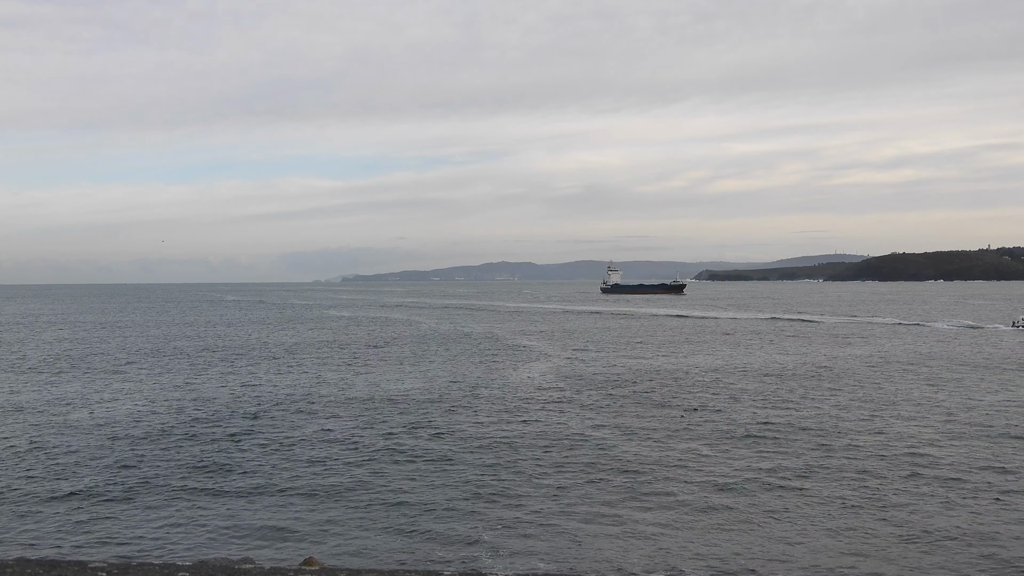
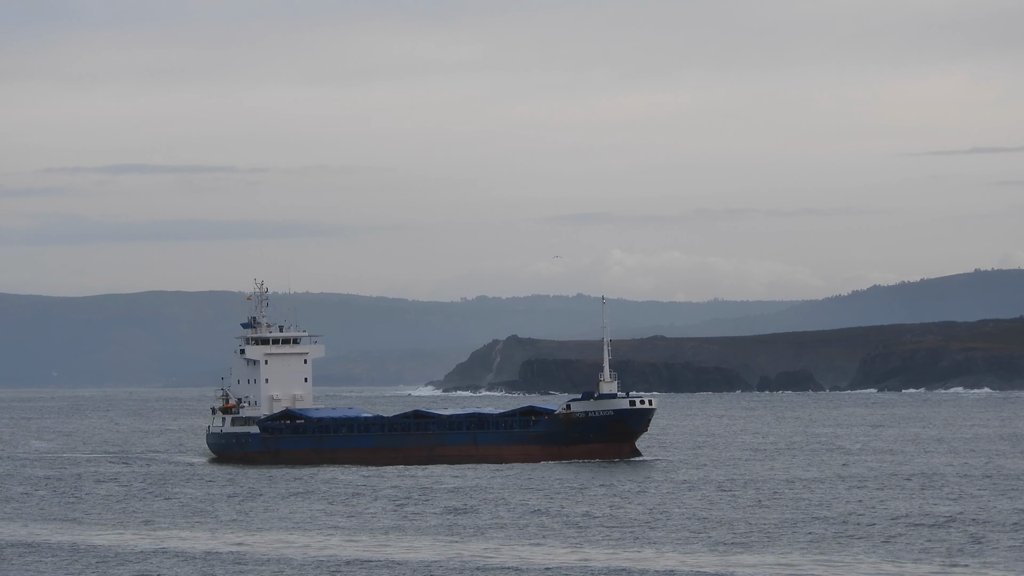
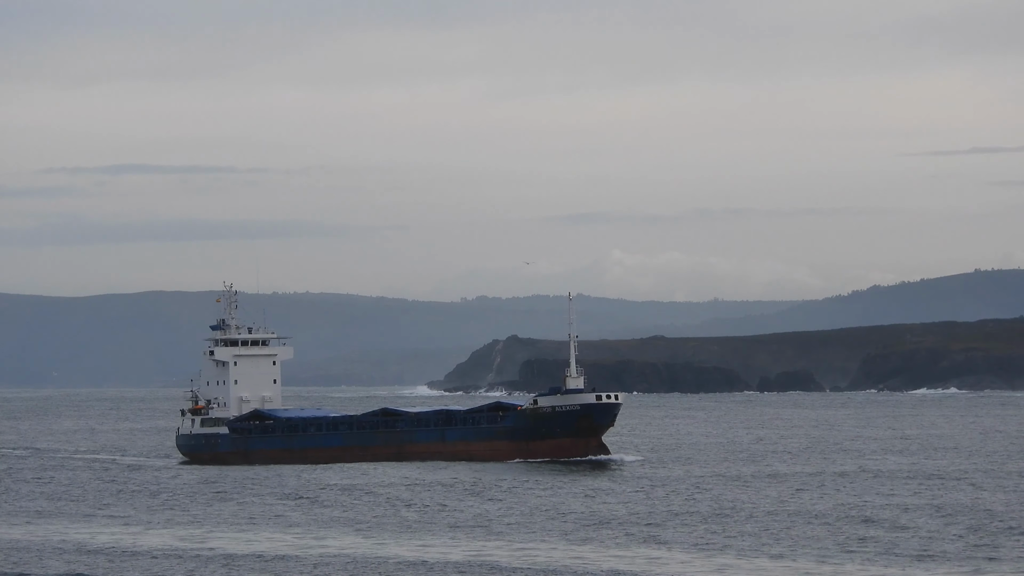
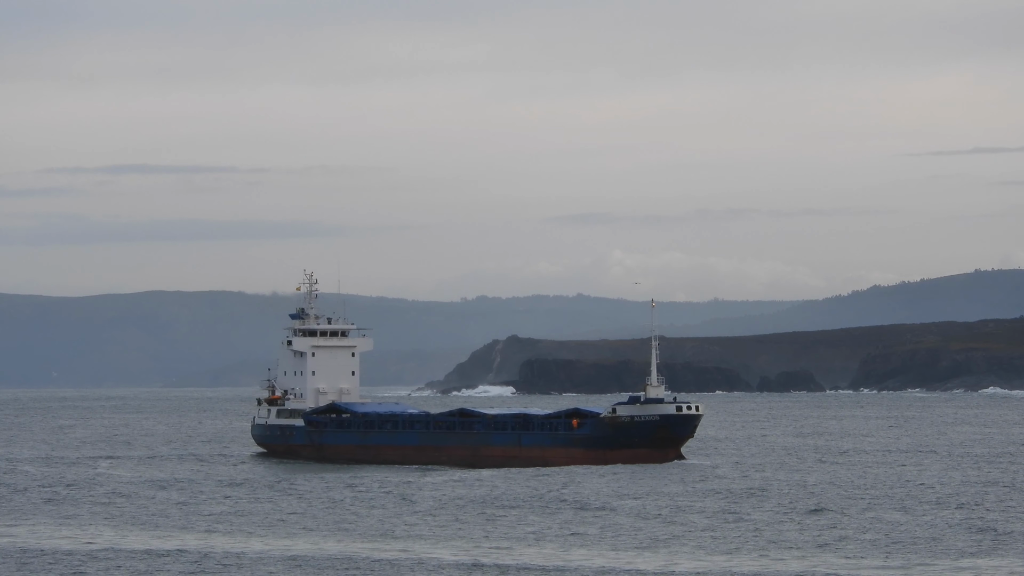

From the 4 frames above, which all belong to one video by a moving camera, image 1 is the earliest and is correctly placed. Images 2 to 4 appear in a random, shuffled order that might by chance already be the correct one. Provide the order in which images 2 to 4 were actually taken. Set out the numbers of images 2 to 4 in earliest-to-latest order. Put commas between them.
3, 2, 4
